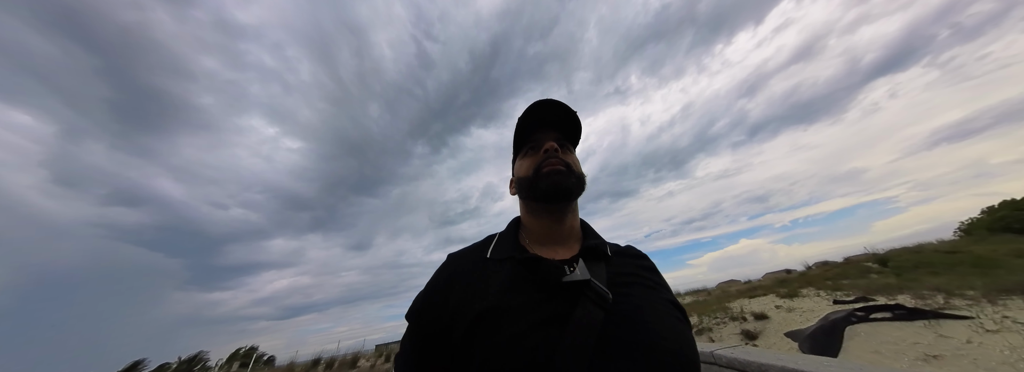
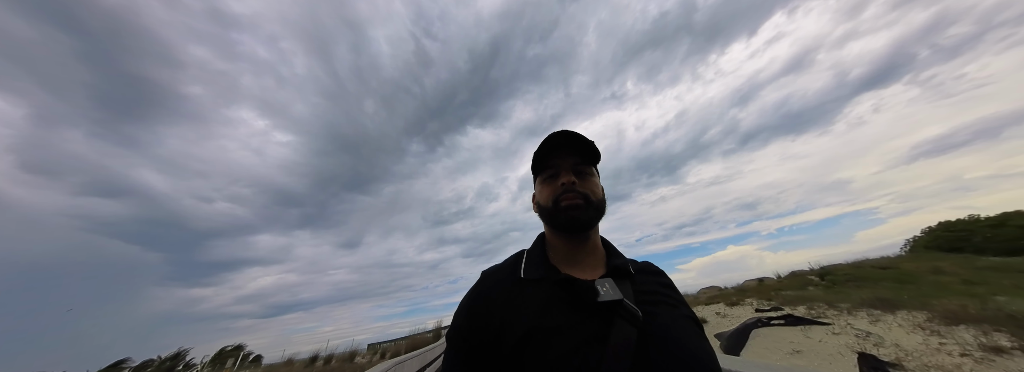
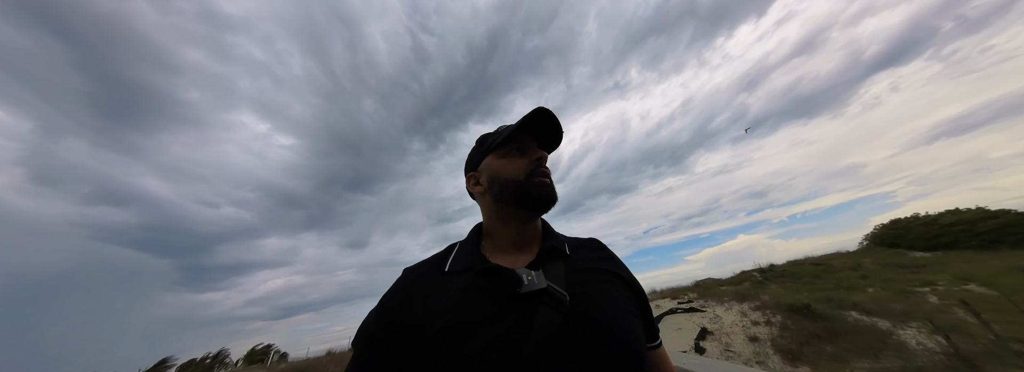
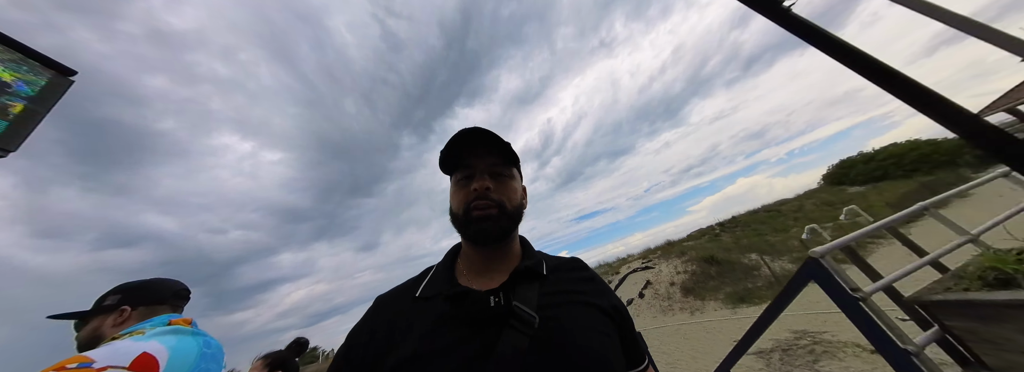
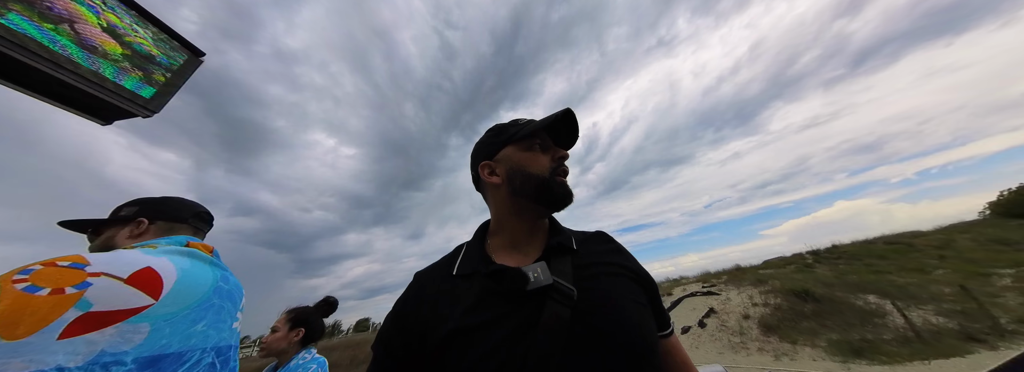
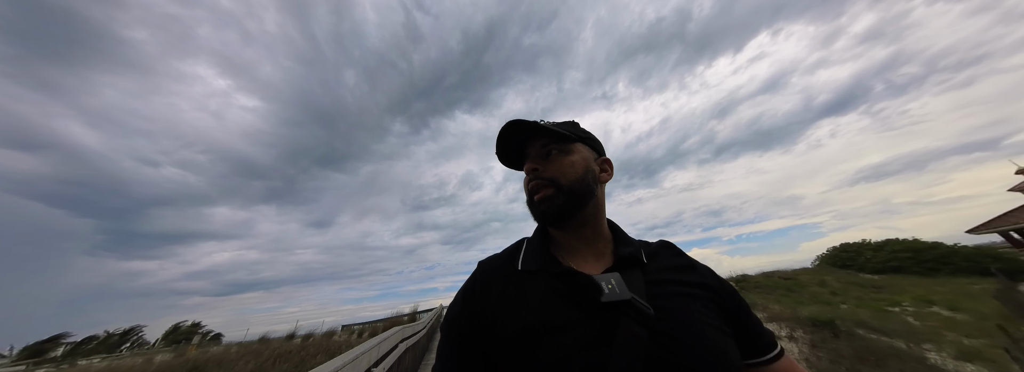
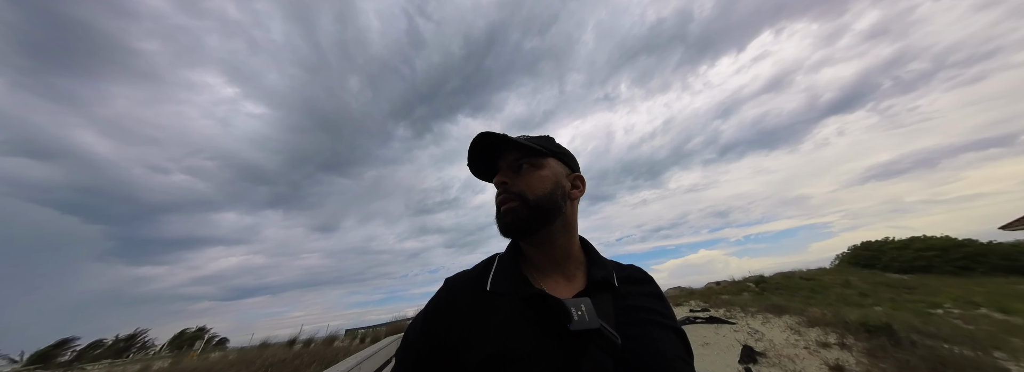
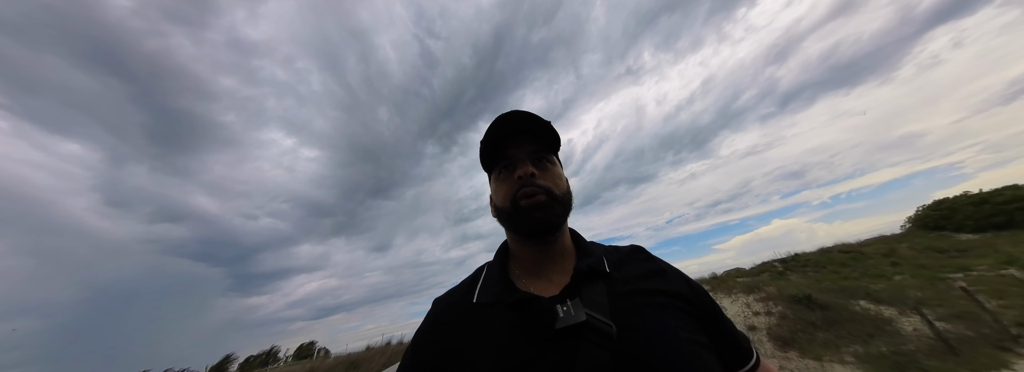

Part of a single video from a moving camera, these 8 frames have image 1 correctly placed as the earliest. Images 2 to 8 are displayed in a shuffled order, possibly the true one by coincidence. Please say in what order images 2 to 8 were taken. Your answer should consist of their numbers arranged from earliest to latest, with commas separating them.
2, 7, 6, 3, 8, 5, 4
